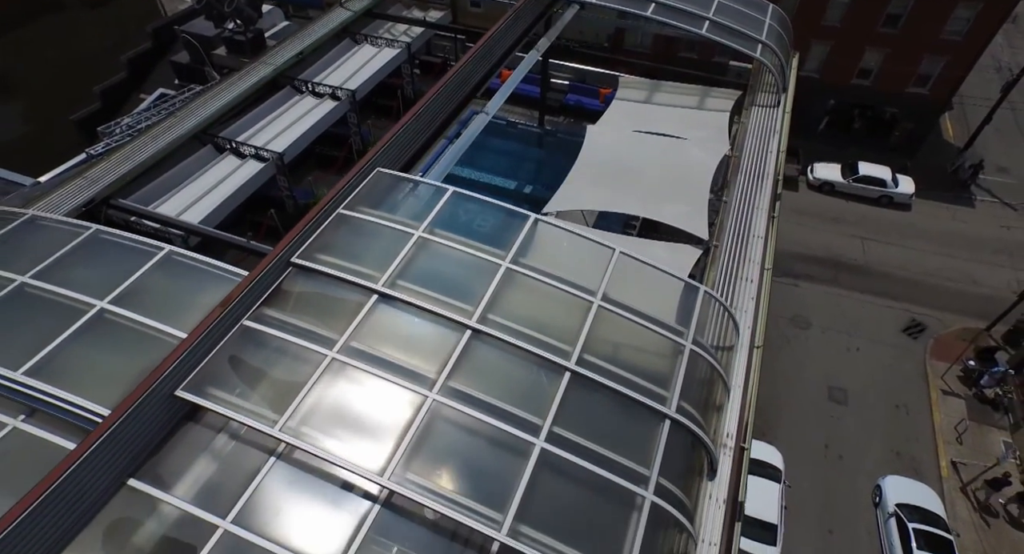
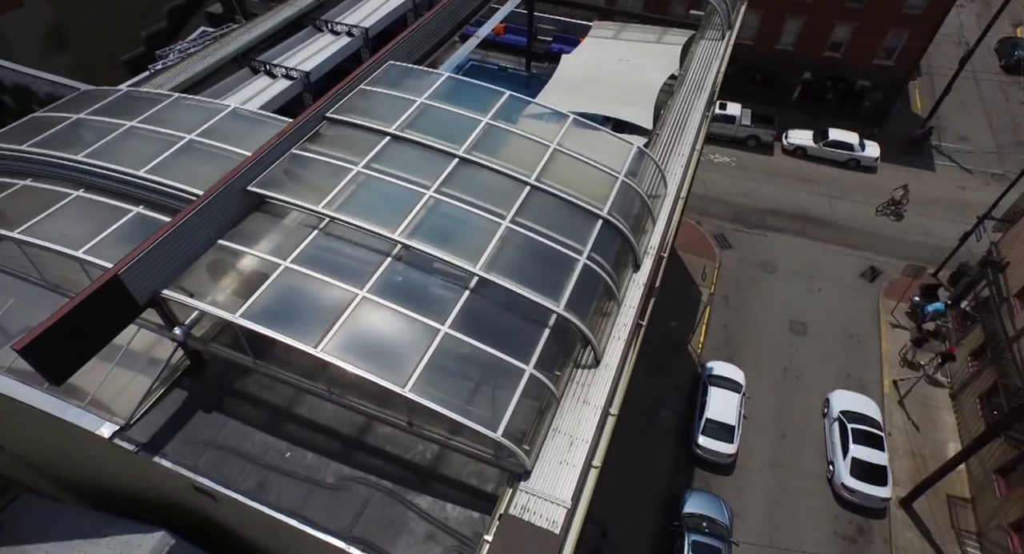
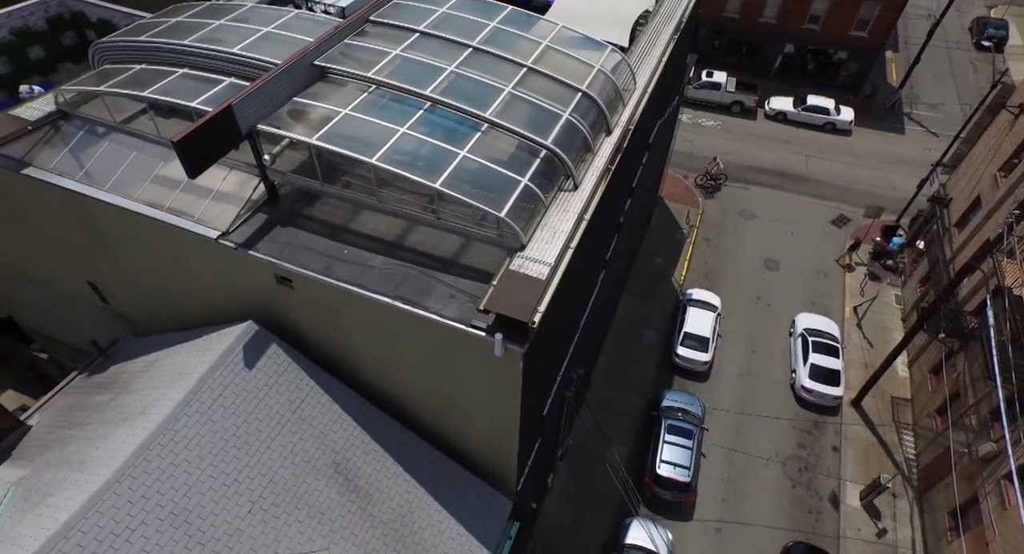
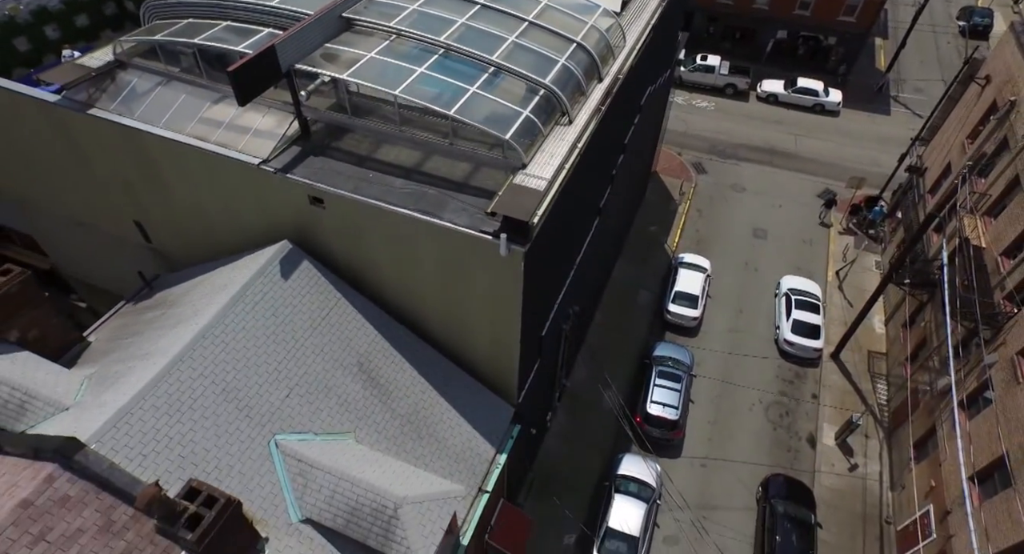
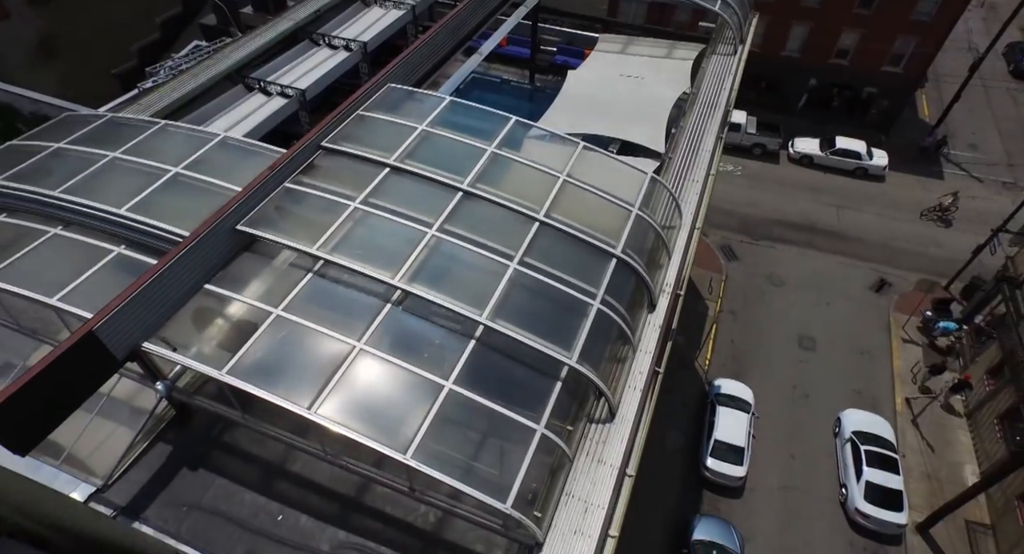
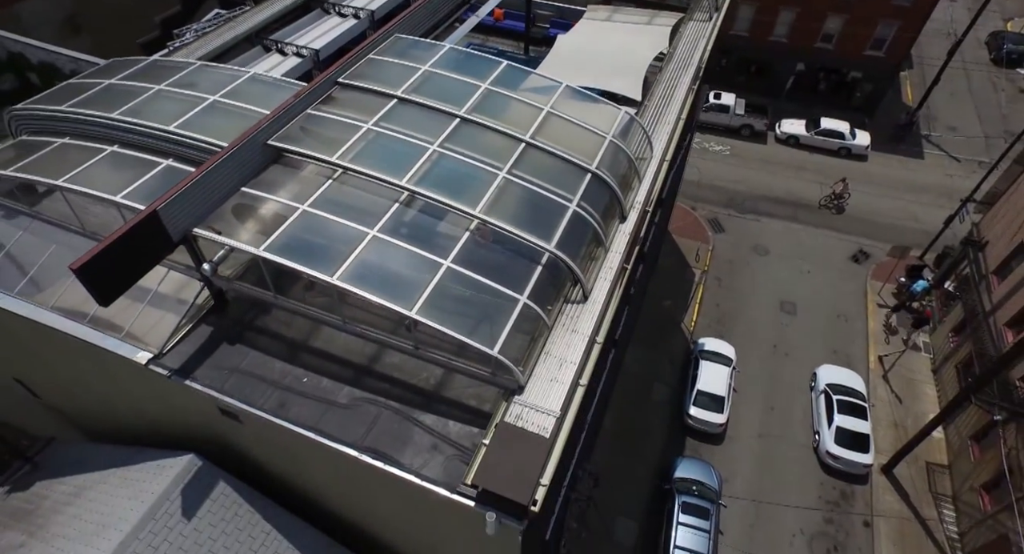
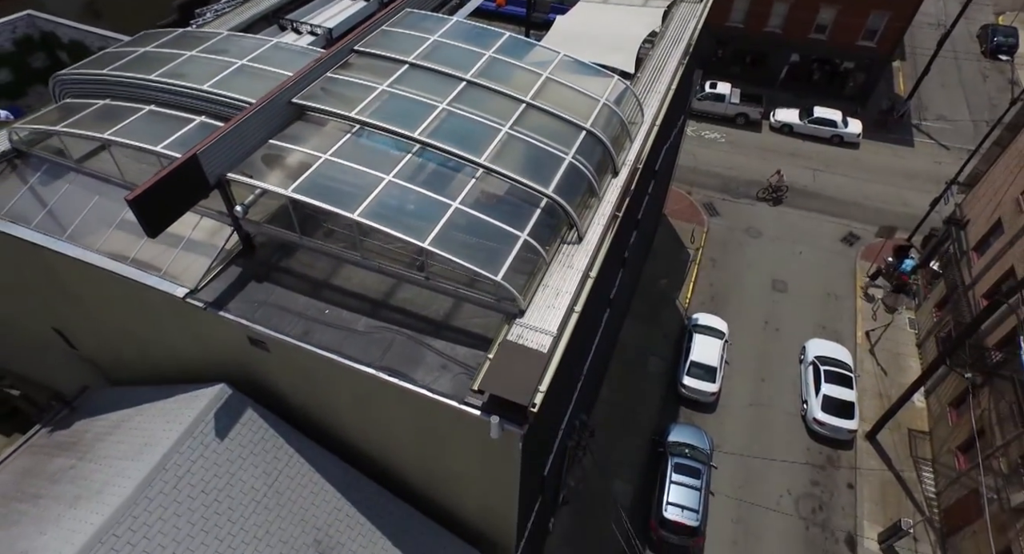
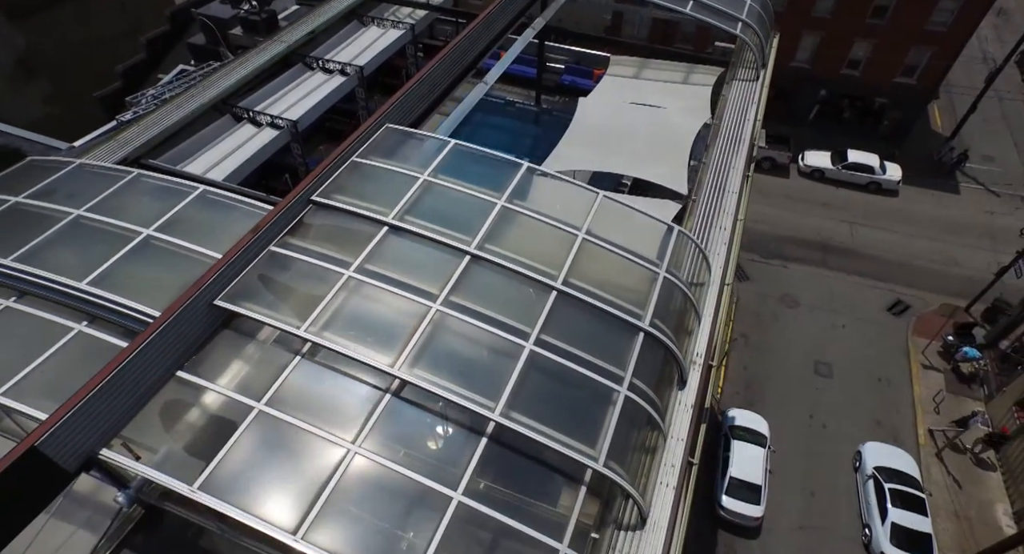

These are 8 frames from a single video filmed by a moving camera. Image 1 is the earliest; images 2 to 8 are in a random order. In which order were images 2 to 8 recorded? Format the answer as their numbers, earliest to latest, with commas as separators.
8, 5, 2, 6, 7, 3, 4
